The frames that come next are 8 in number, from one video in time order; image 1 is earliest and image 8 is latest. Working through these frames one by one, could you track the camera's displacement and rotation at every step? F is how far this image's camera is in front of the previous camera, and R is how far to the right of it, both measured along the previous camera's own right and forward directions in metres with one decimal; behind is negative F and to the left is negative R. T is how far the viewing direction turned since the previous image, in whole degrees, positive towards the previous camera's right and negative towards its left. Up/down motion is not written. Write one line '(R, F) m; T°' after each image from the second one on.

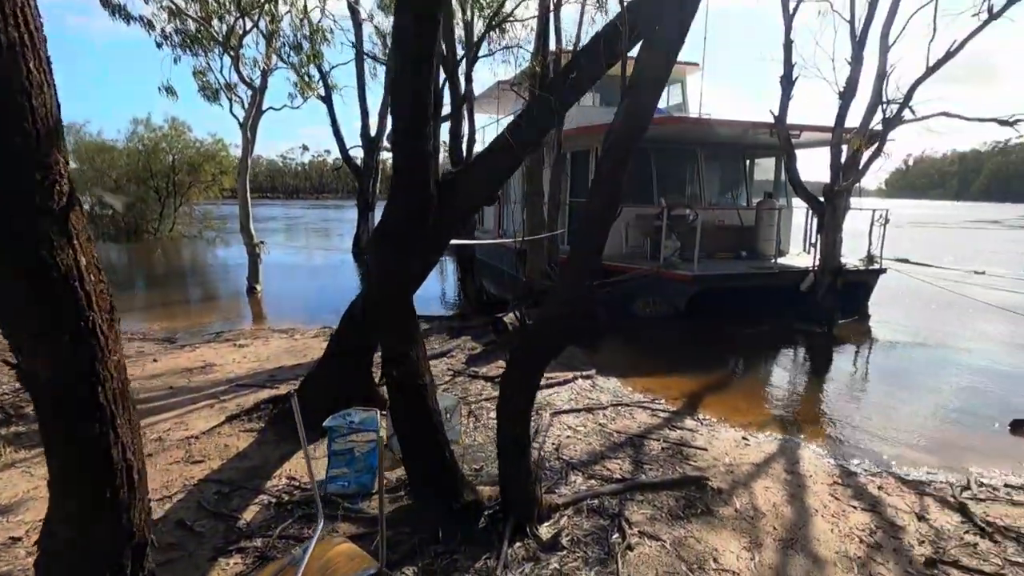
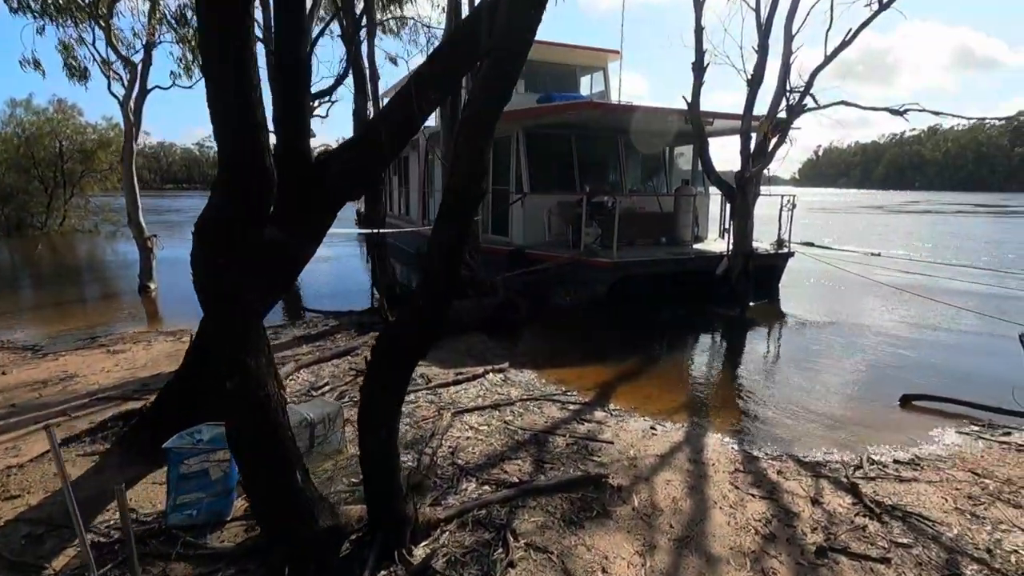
(+0.4, +0.3) m; +7°
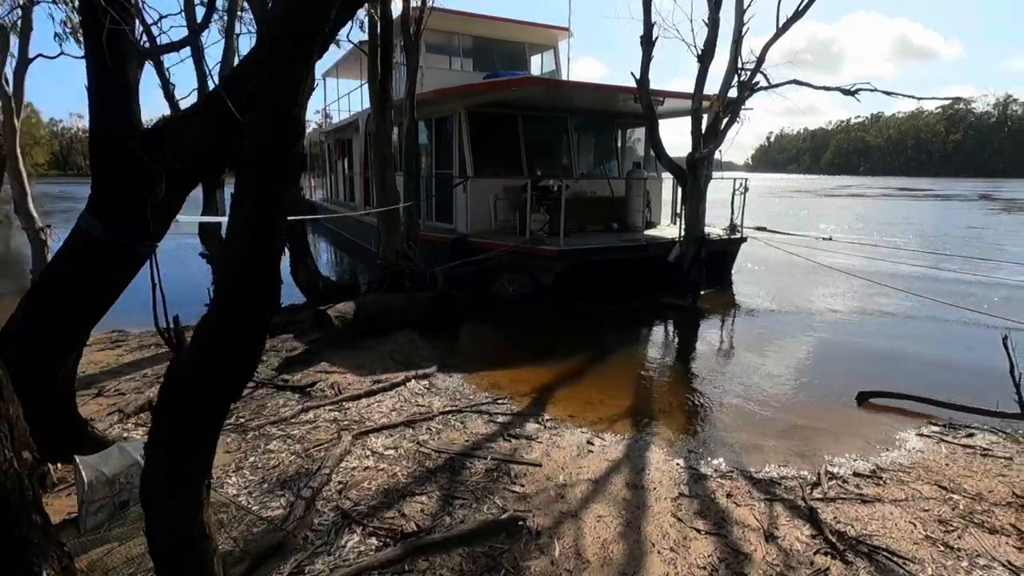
(+0.4, +0.7) m; +4°
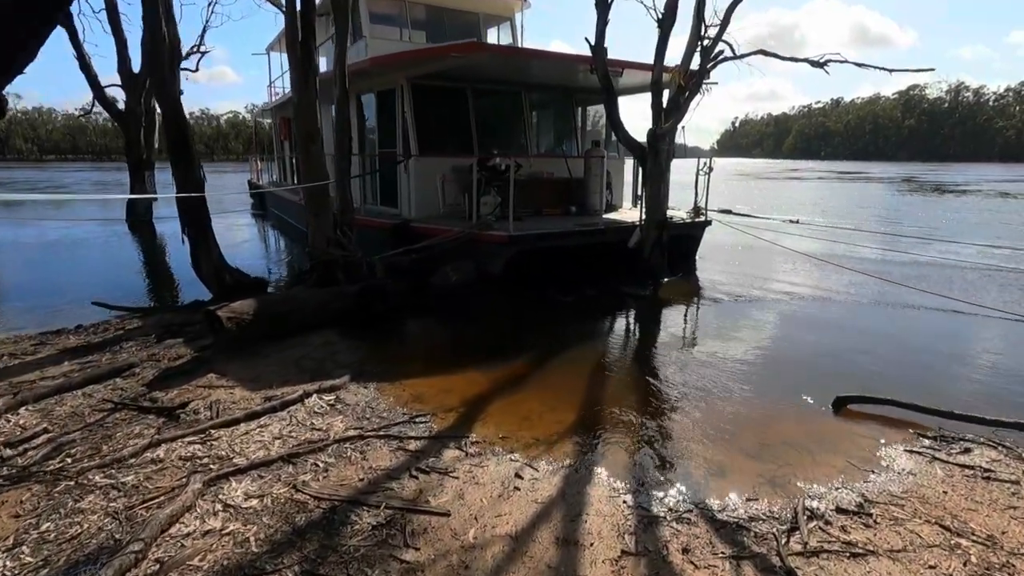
(+0.4, +0.9) m; +3°
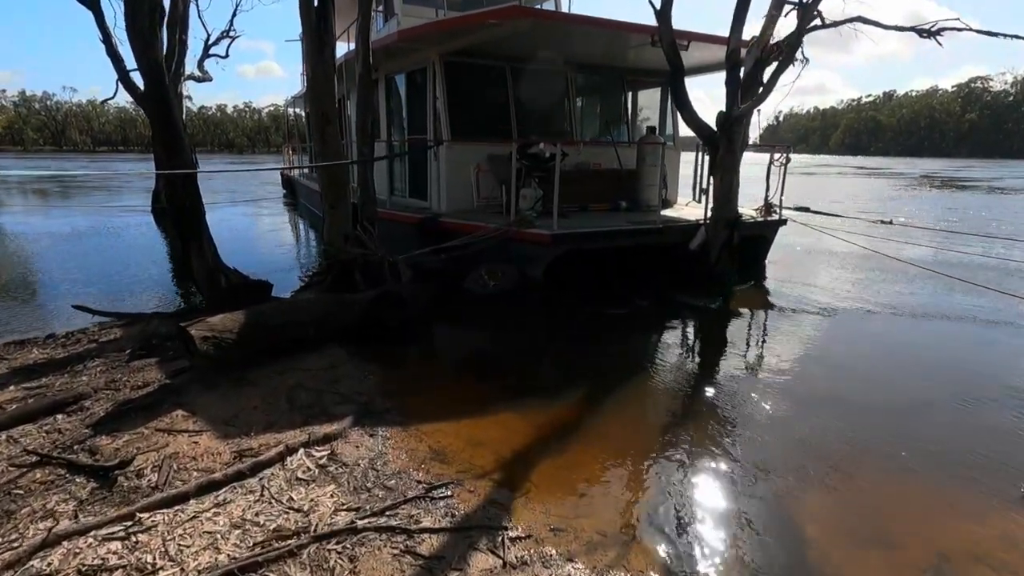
(-0.2, +1.2) m; -3°
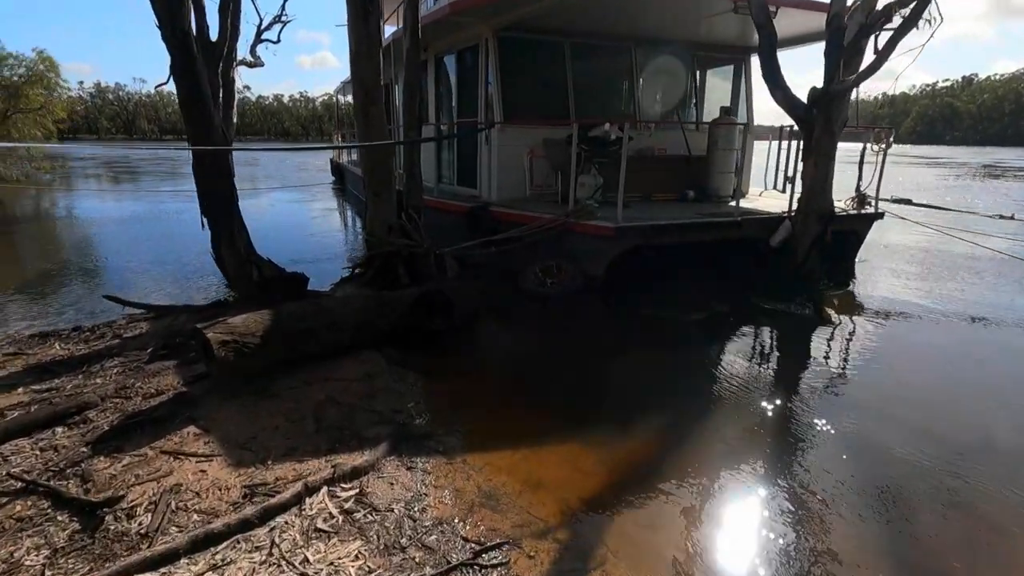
(-0.2, +0.7) m; -5°
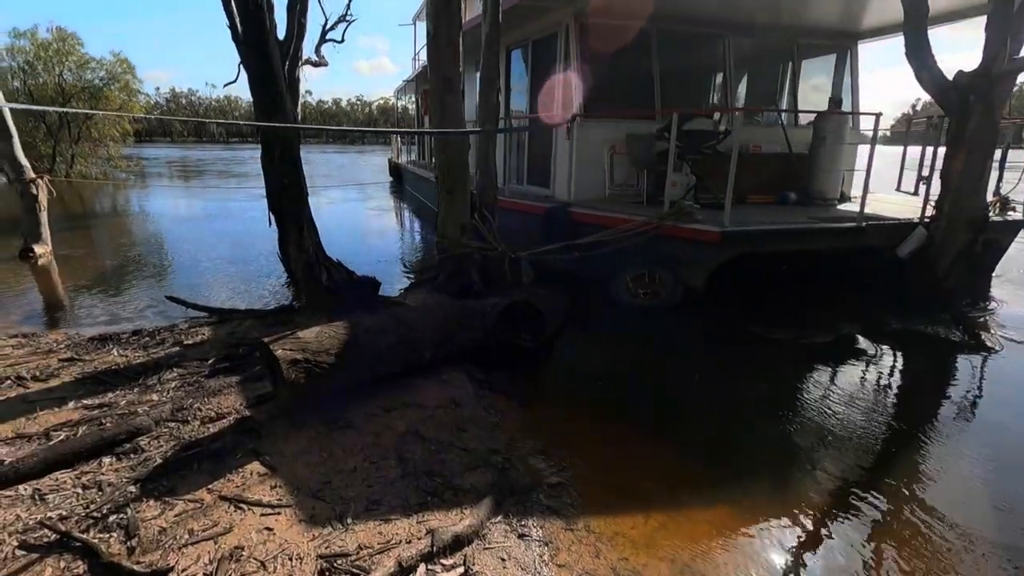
(-0.4, +0.7) m; -5°
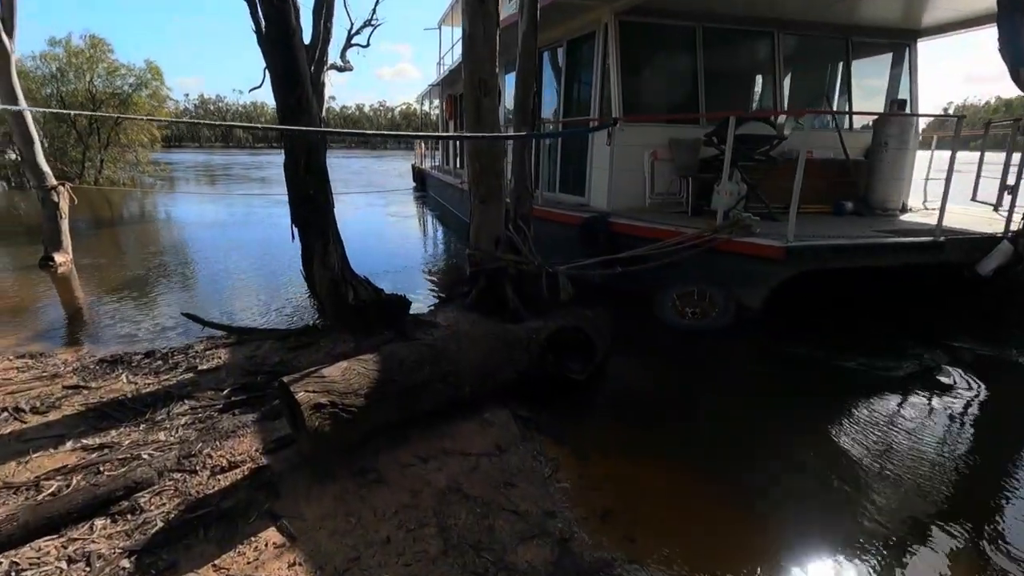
(-0.2, +0.5) m; -2°
